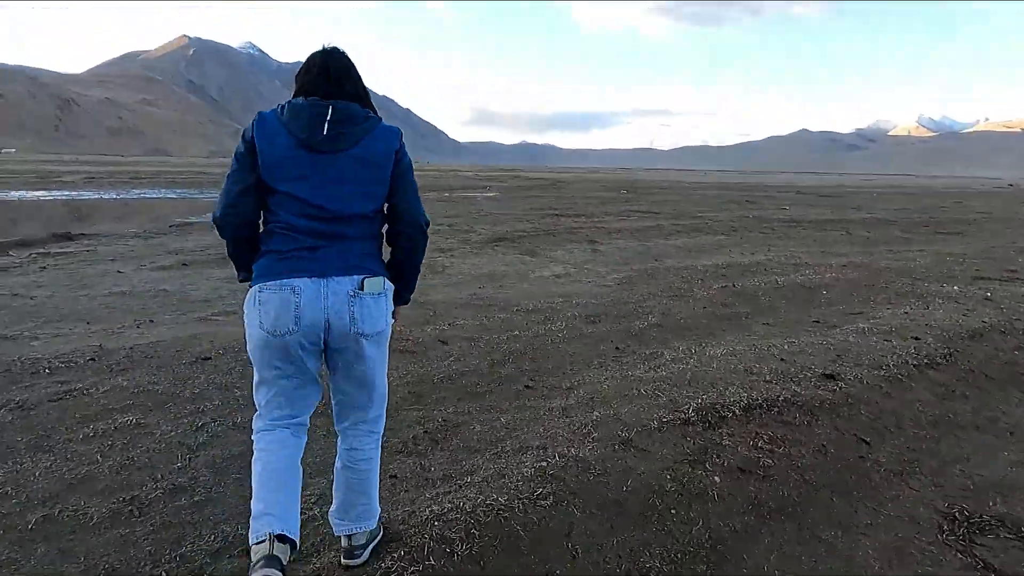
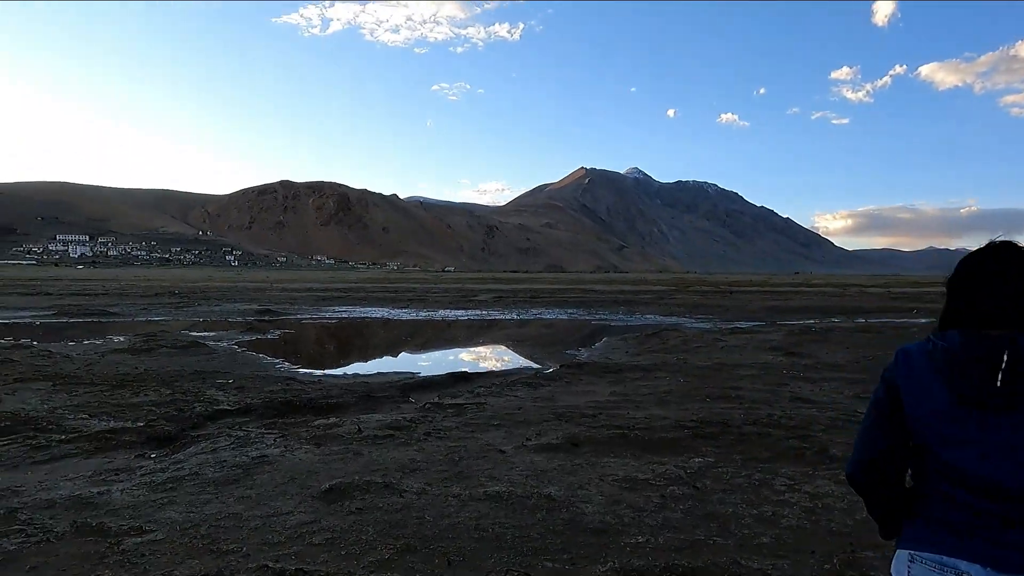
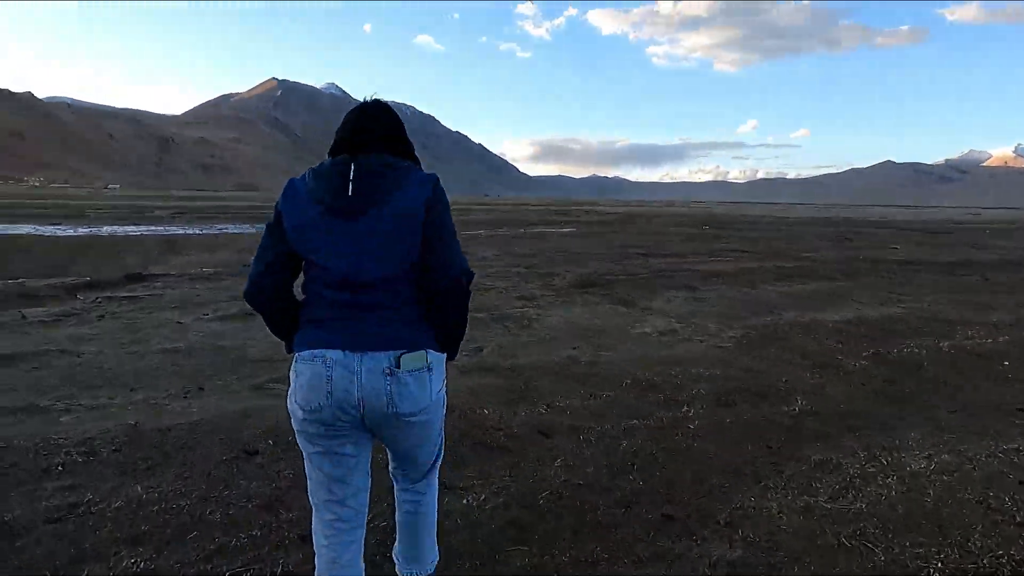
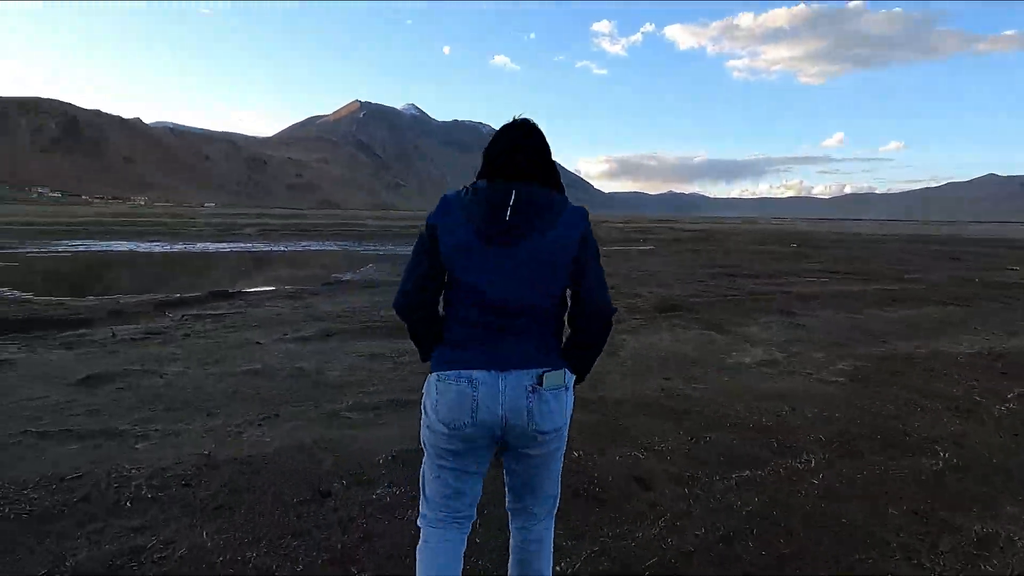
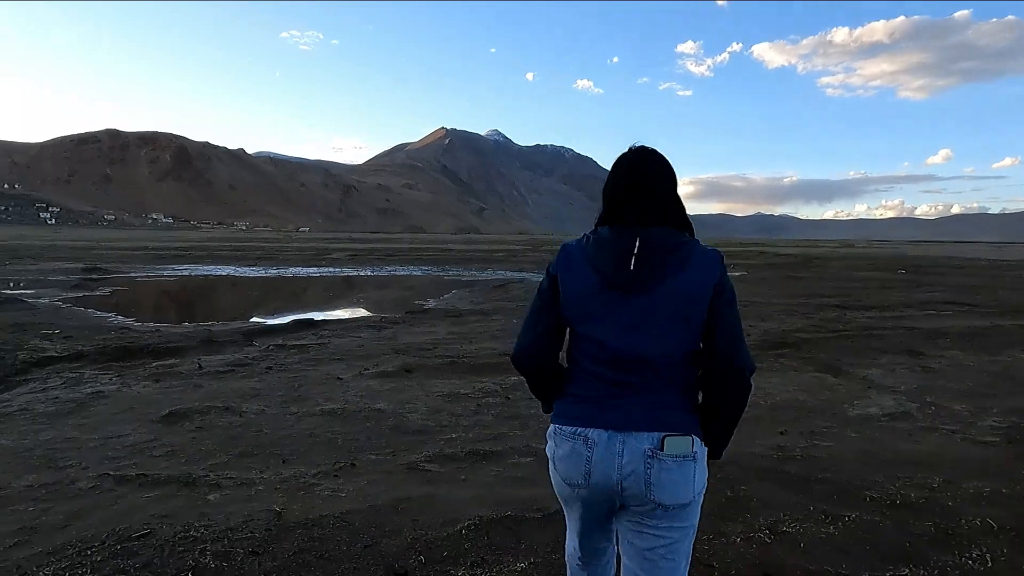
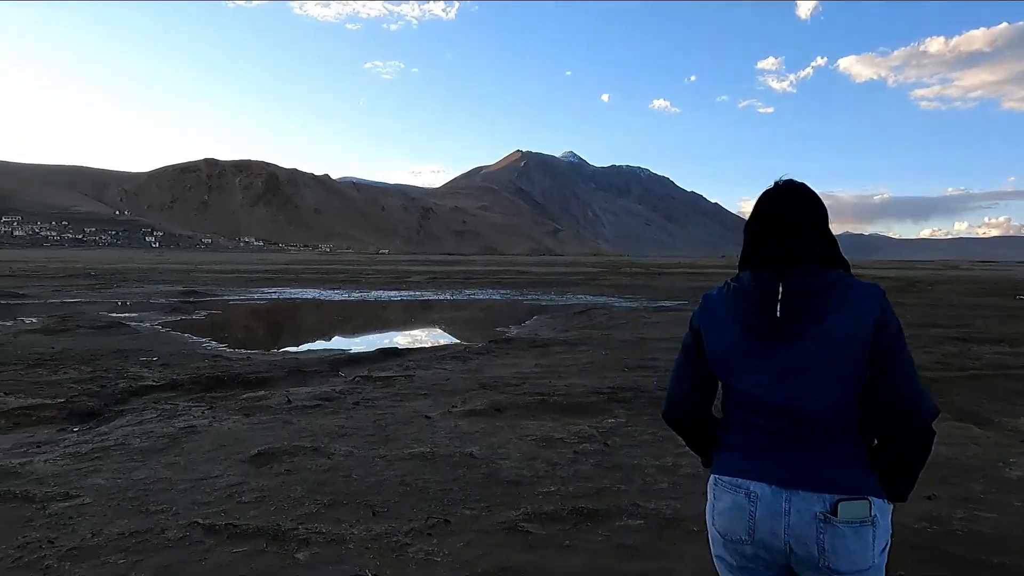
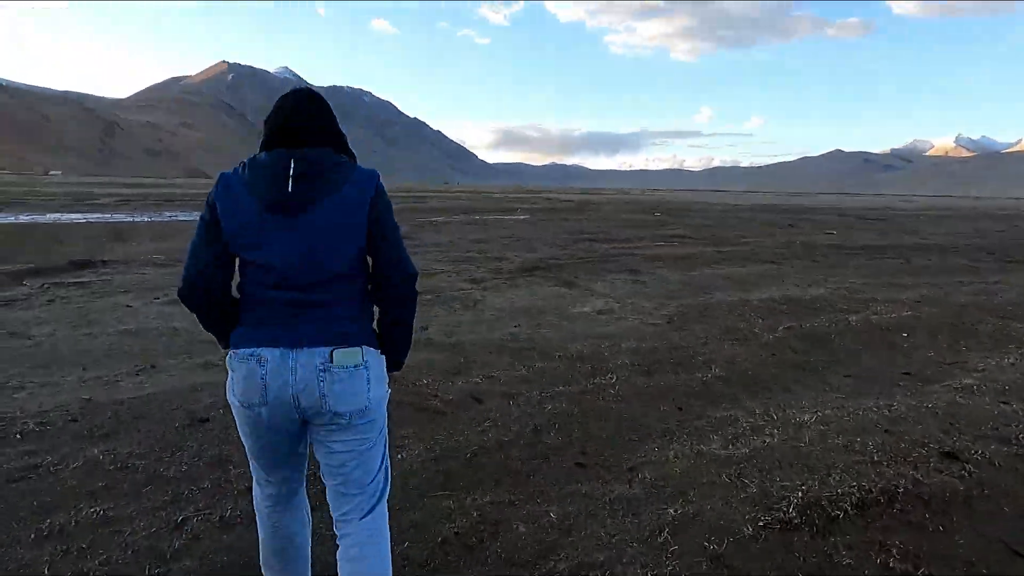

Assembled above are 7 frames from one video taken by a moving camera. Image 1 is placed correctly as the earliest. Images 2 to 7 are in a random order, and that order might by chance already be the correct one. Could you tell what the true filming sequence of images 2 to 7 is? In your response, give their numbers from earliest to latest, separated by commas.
7, 3, 4, 5, 6, 2
